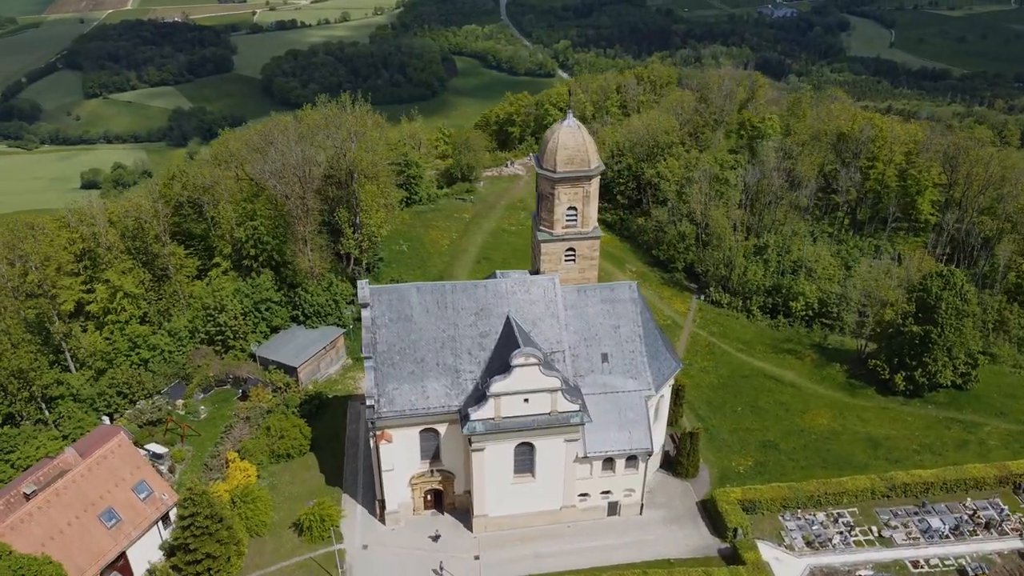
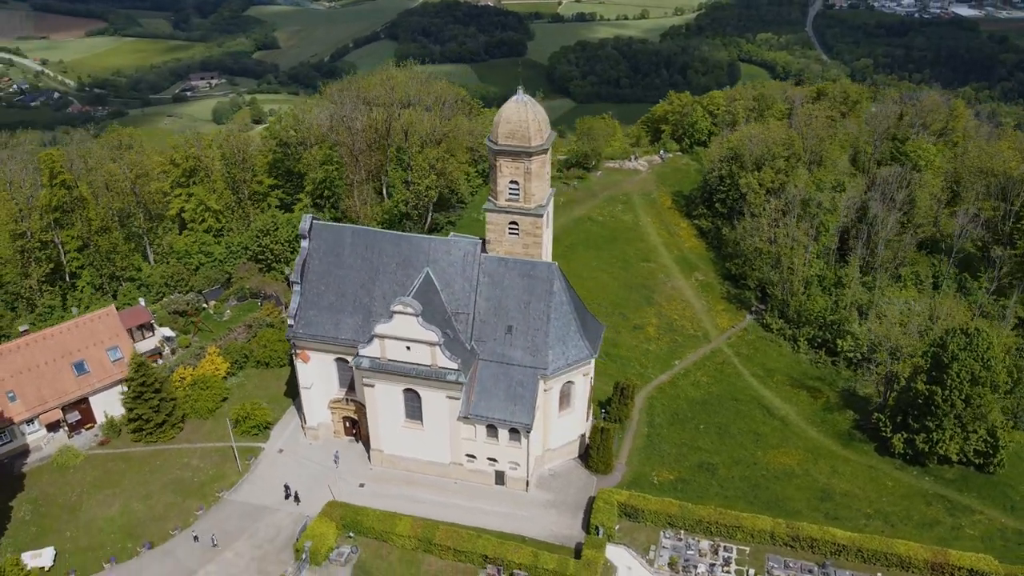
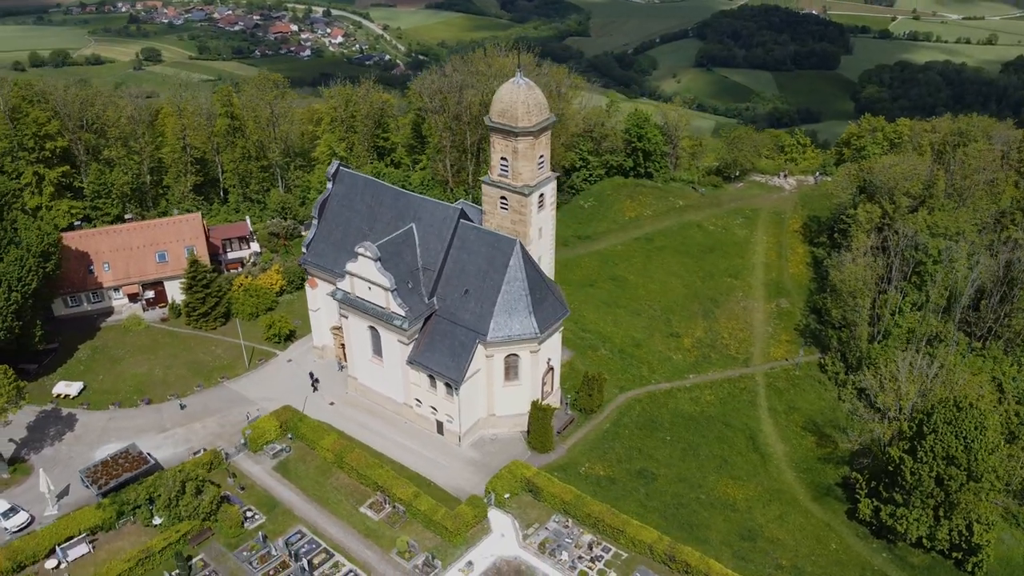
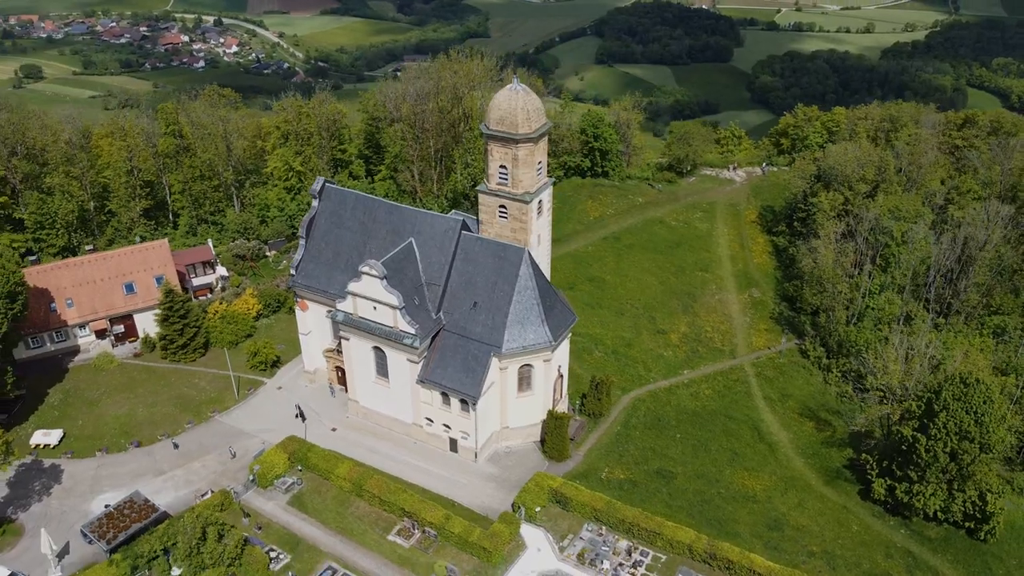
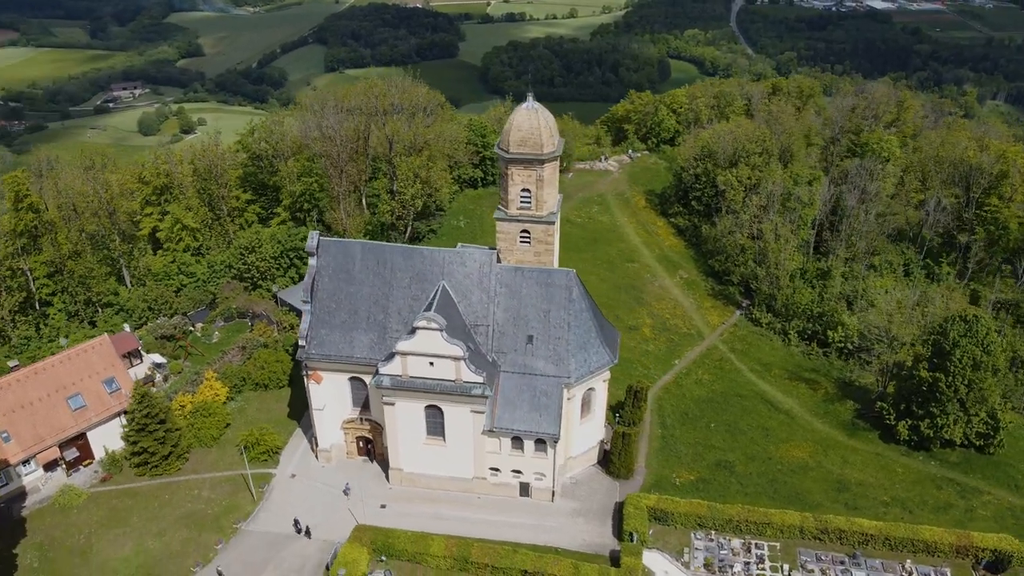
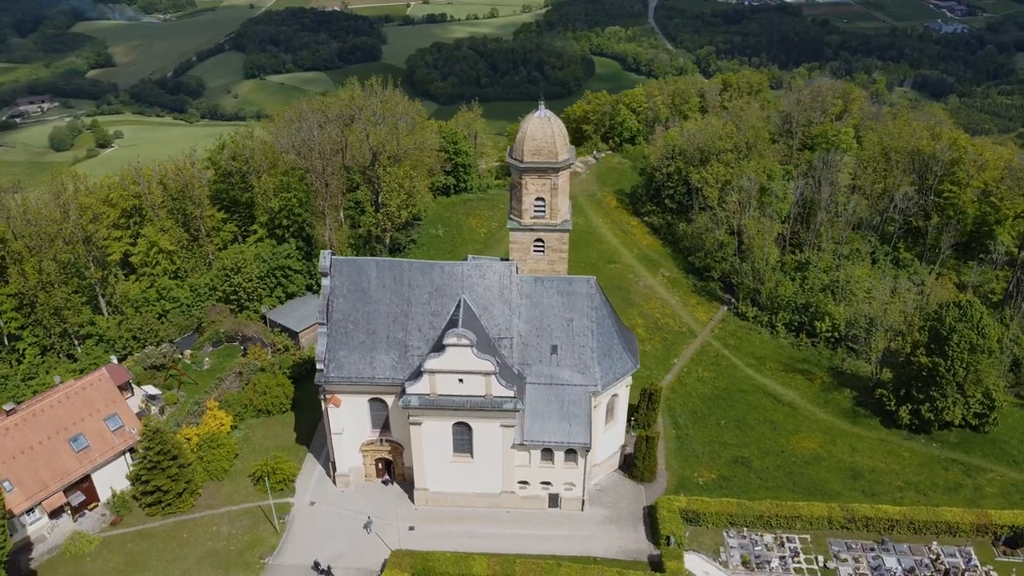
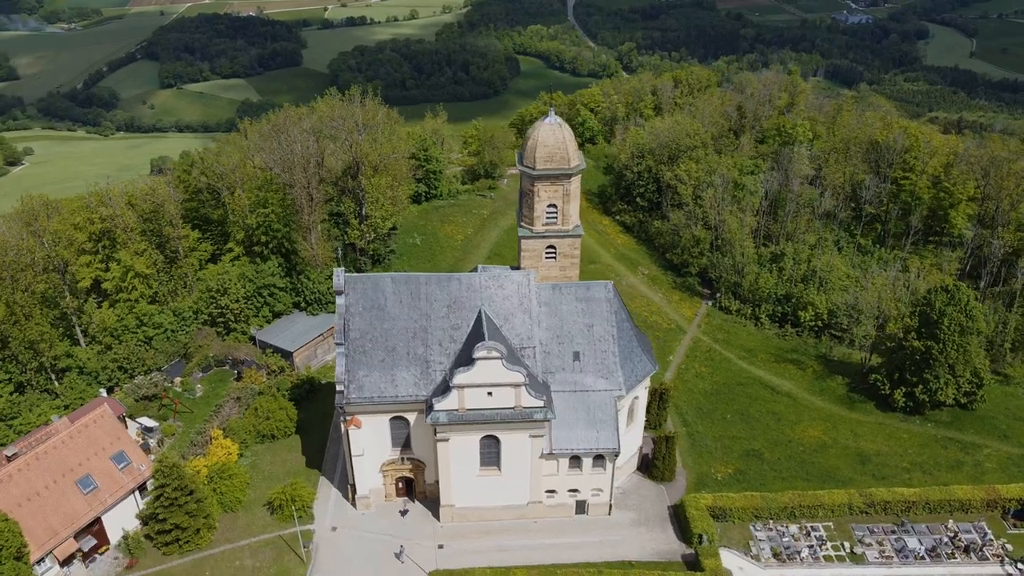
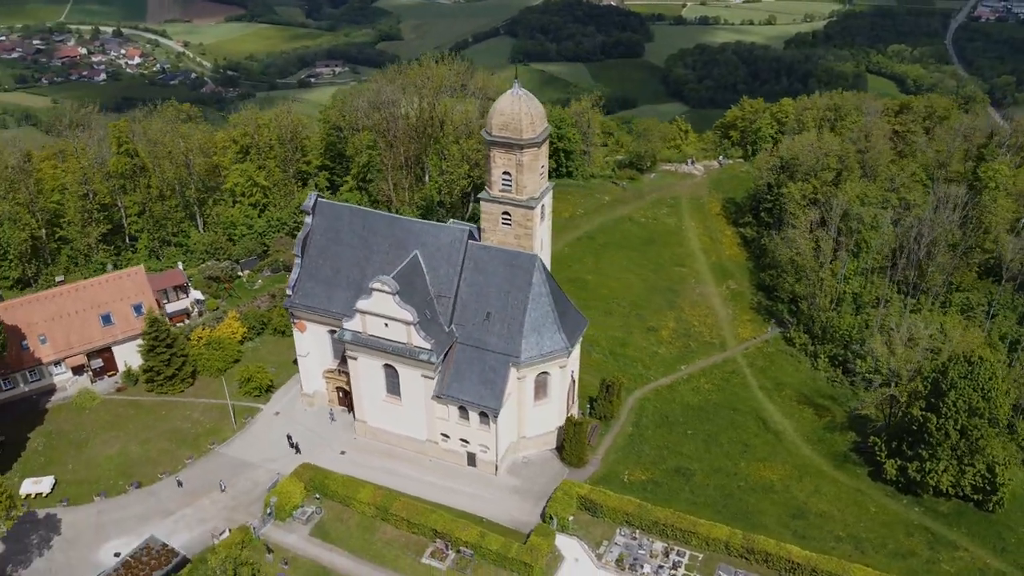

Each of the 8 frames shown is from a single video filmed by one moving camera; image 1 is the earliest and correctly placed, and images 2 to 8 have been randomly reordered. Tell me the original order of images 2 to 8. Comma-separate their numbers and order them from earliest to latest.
7, 6, 5, 2, 8, 4, 3
